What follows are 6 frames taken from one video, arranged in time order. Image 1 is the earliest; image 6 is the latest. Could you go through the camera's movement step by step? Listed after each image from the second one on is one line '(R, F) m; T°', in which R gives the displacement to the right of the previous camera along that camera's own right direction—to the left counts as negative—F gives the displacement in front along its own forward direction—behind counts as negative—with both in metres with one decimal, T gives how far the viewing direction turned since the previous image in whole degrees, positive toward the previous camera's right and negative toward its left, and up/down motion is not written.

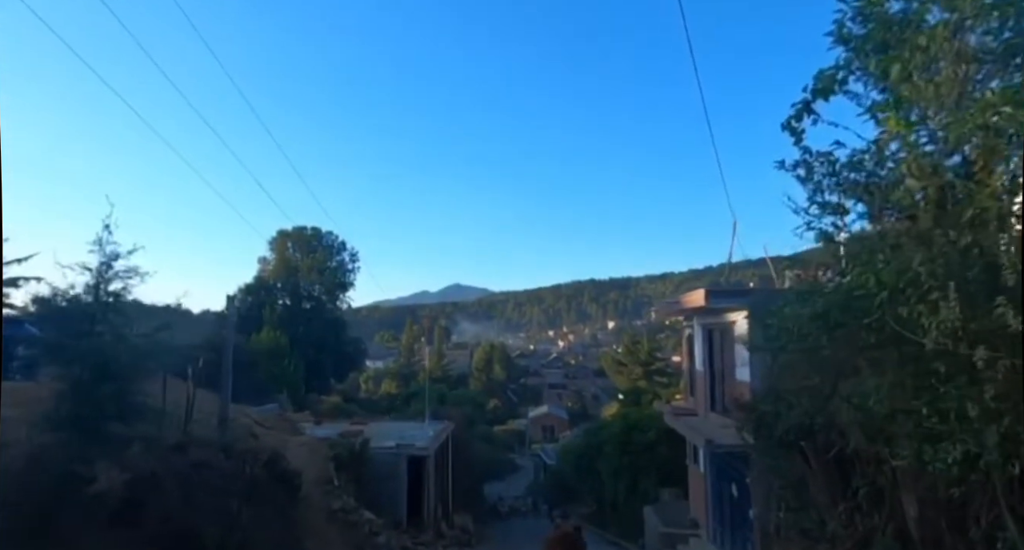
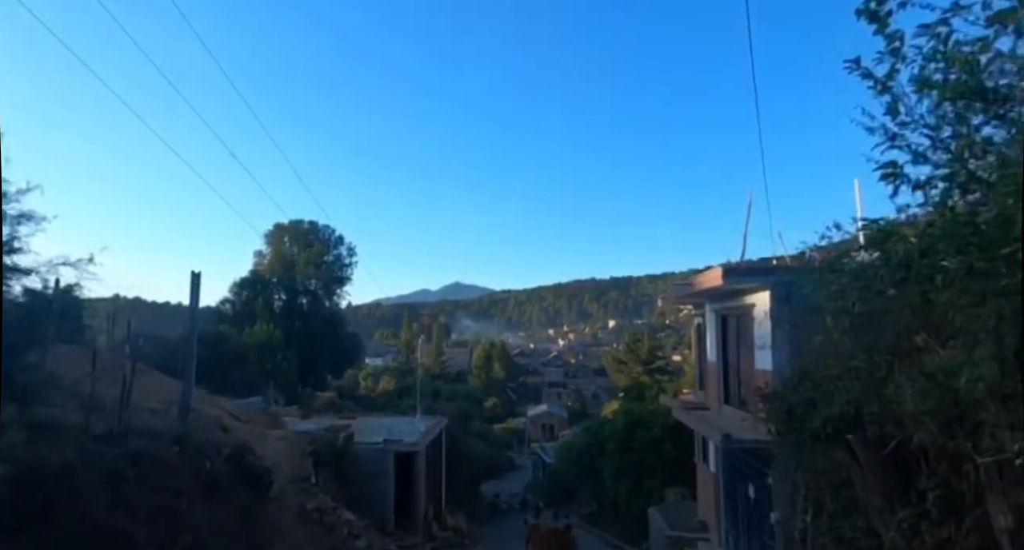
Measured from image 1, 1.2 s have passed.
(+0.1, +1.3) m; 0°
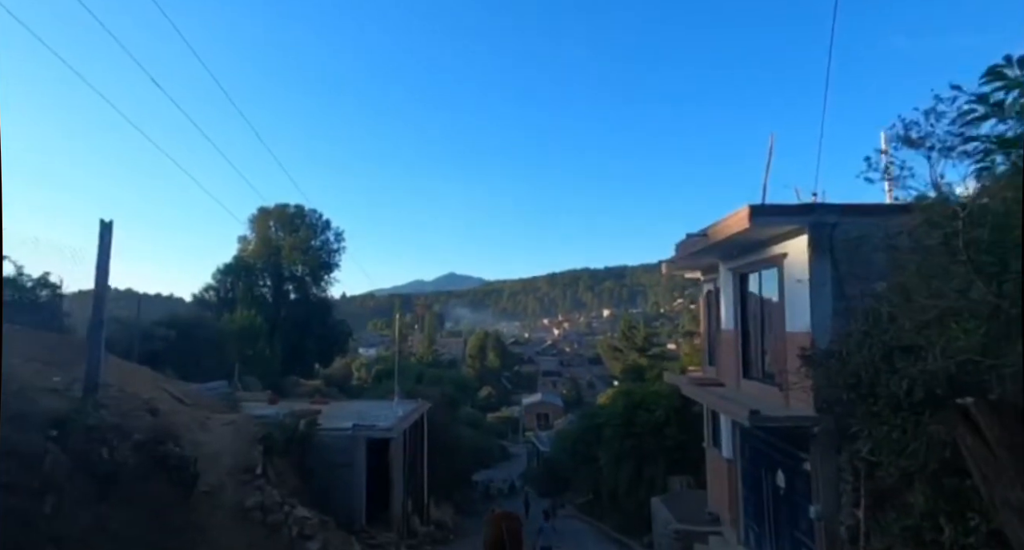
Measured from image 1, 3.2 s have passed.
(+0.2, +2.2) m; +1°
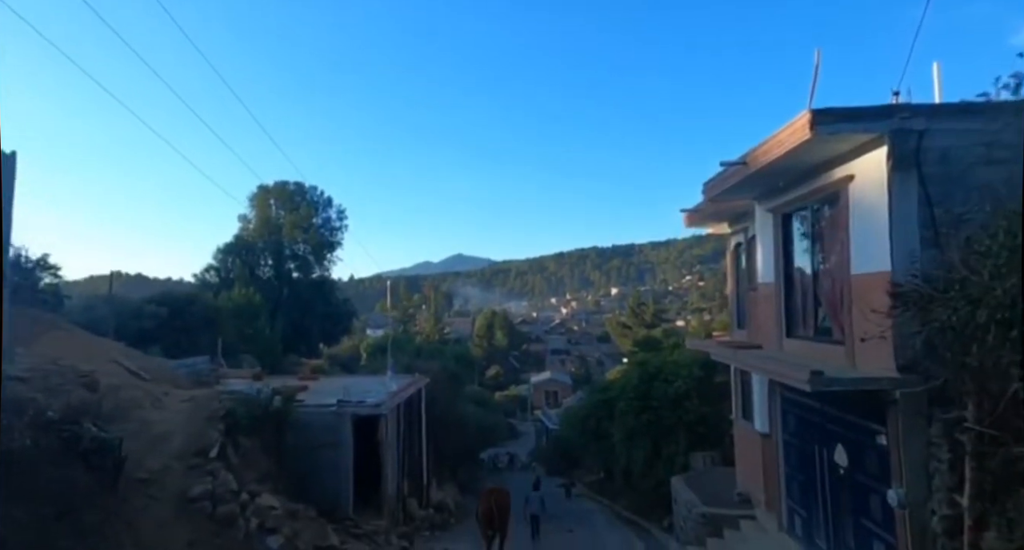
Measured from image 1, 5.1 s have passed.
(+0.1, +1.9) m; -1°
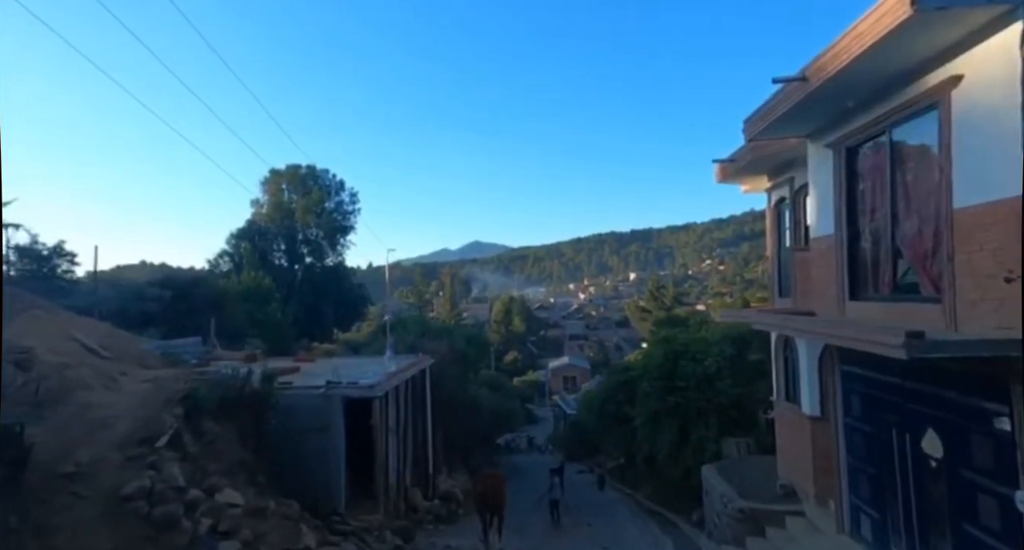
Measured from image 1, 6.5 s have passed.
(+0.2, +1.7) m; -2°
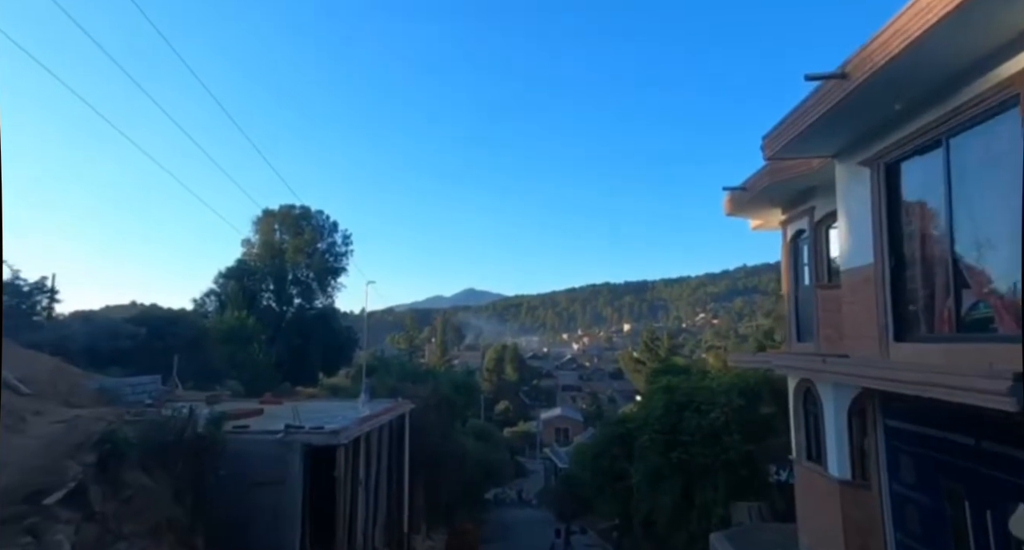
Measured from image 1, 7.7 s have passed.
(+0.1, +1.4) m; 0°
